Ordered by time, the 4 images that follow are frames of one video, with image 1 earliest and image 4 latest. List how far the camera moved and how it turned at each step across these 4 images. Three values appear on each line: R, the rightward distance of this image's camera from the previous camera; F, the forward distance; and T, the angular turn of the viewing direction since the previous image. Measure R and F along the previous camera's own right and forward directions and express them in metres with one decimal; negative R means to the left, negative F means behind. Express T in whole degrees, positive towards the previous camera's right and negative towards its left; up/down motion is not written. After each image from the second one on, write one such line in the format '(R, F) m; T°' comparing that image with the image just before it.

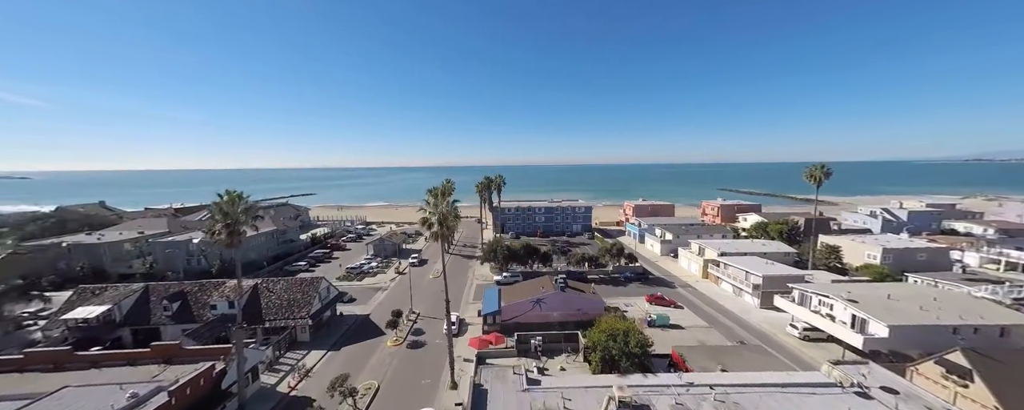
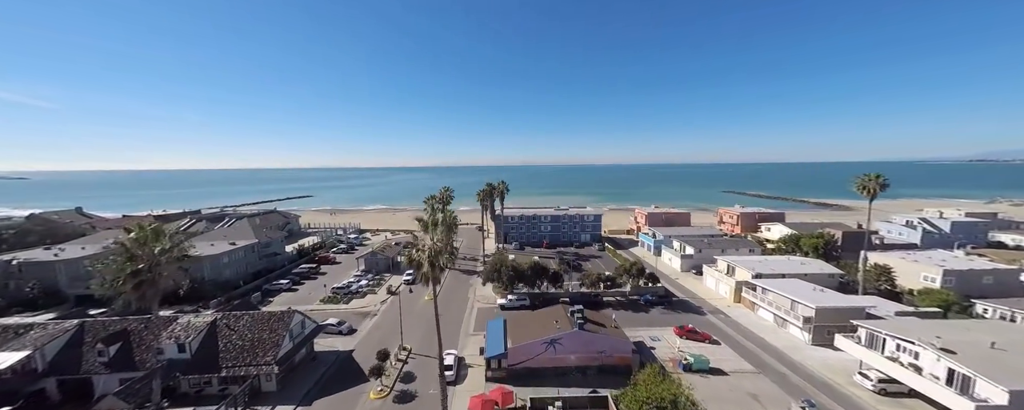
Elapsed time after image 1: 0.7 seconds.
(-0.5, +3.7) m; 0°
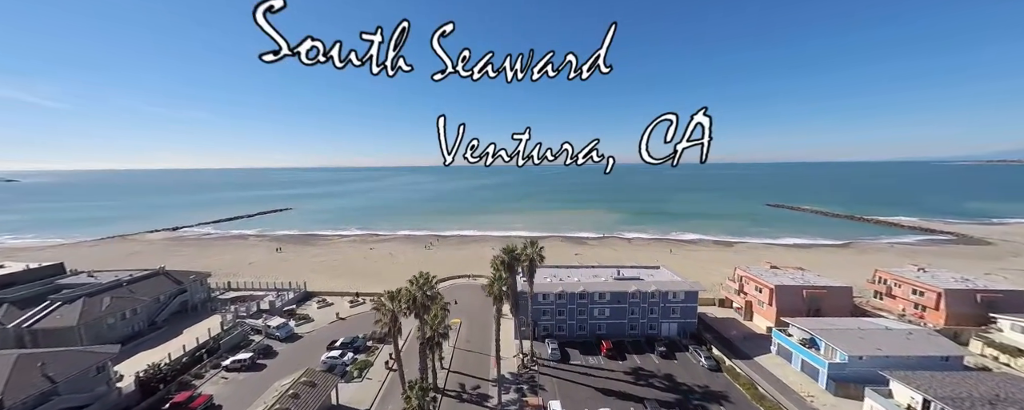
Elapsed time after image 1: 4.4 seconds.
(-2.8, +20.4) m; -1°
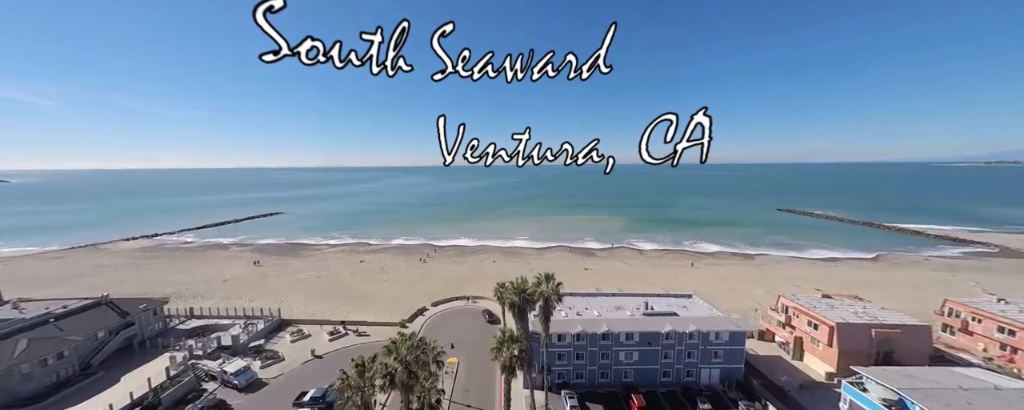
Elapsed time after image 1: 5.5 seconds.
(-0.7, +5.0) m; 0°
